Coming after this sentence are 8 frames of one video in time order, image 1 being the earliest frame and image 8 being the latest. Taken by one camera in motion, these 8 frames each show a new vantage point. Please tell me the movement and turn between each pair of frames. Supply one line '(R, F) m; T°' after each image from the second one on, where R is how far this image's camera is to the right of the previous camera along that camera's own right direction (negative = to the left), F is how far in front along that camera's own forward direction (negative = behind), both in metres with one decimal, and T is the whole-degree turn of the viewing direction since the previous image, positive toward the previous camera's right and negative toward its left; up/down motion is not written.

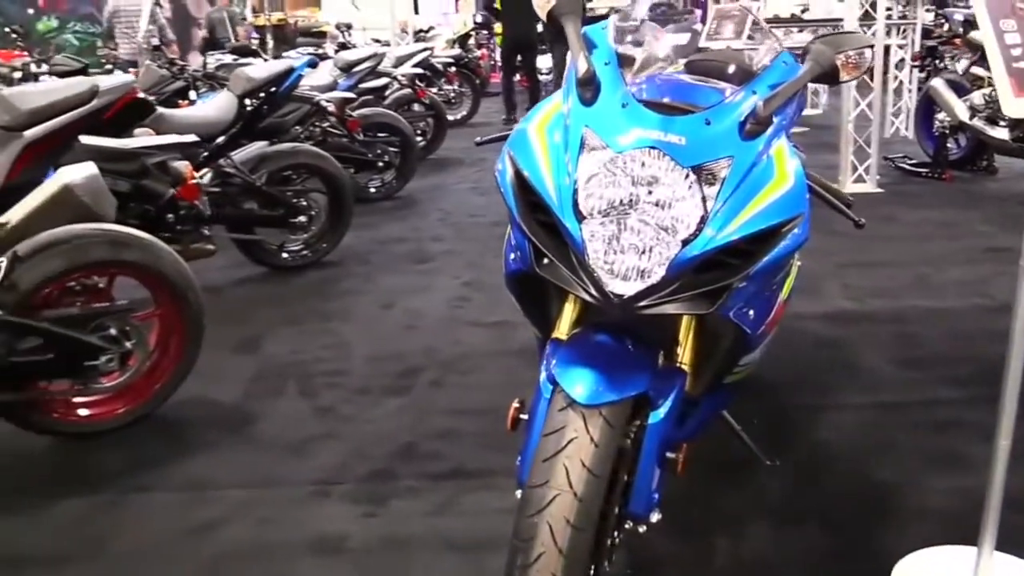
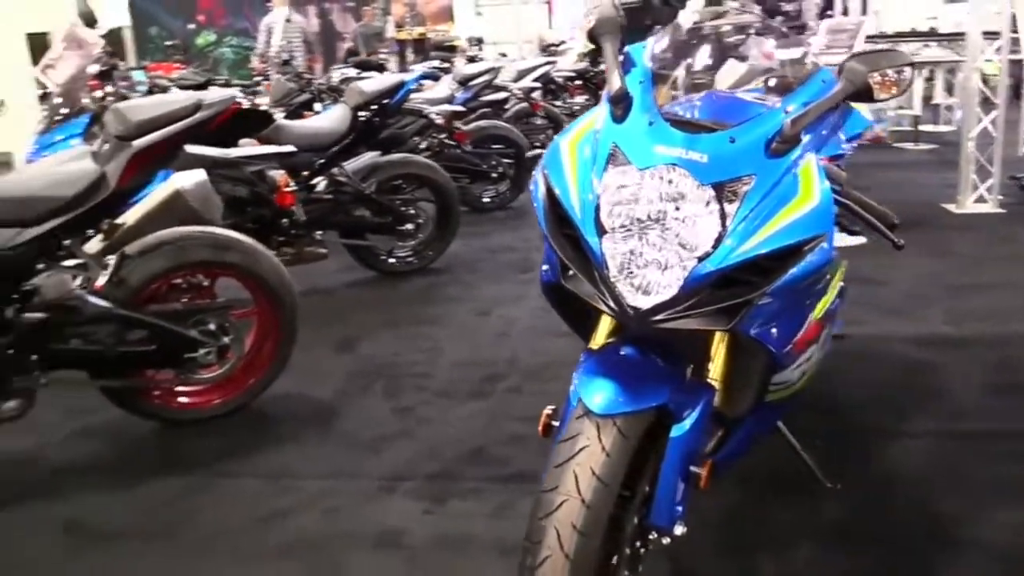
(+0.2, 0.0) m; -8°
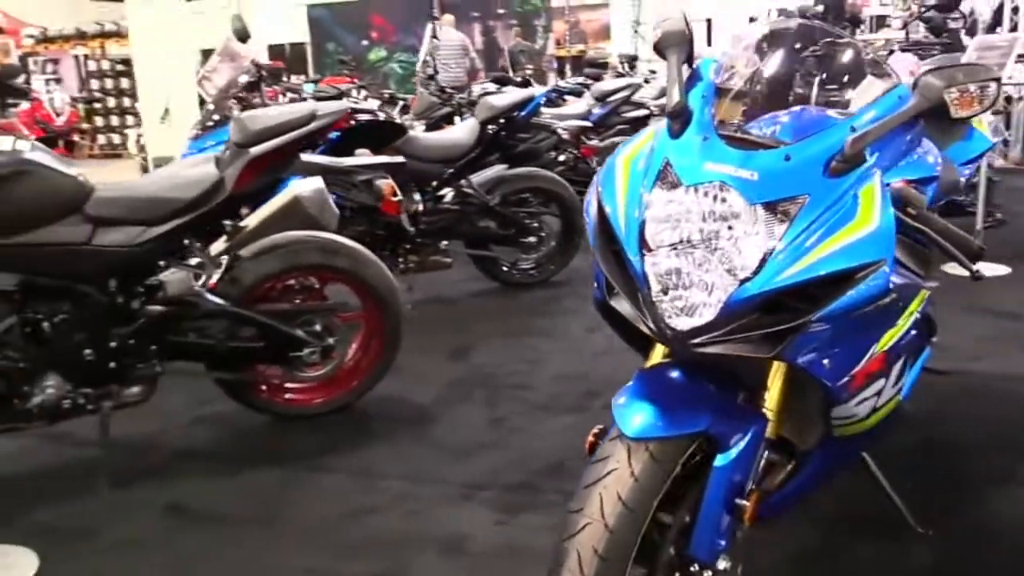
(+0.2, 0.0) m; -10°
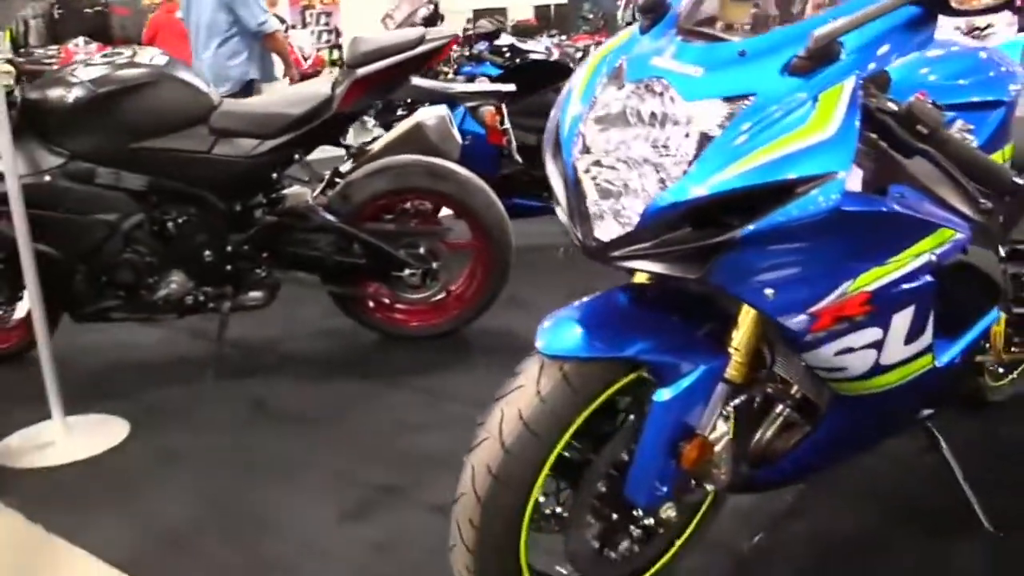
(+0.5, +0.2) m; -16°
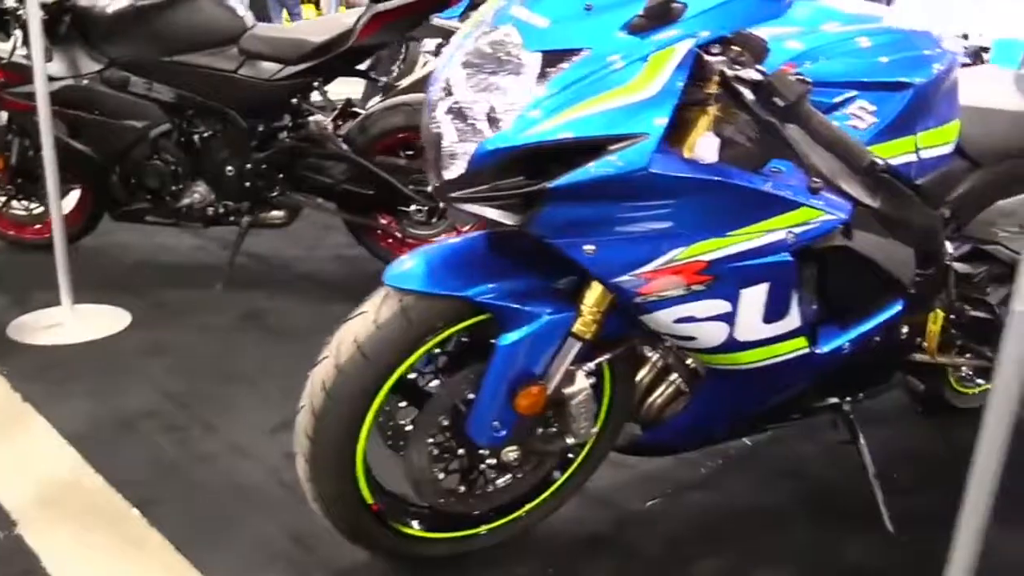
(+0.4, 0.0) m; -8°
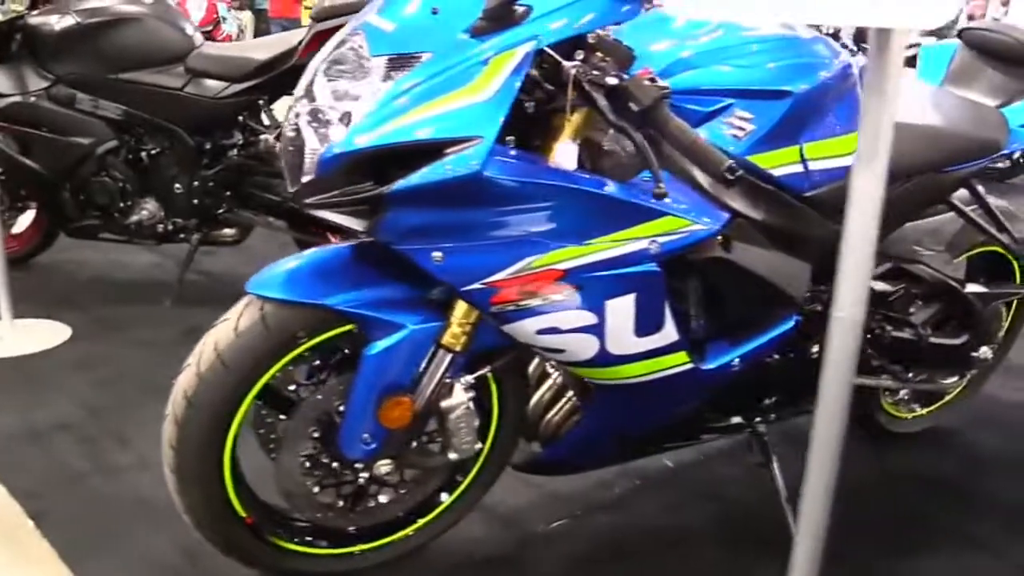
(+0.2, 0.0) m; -1°
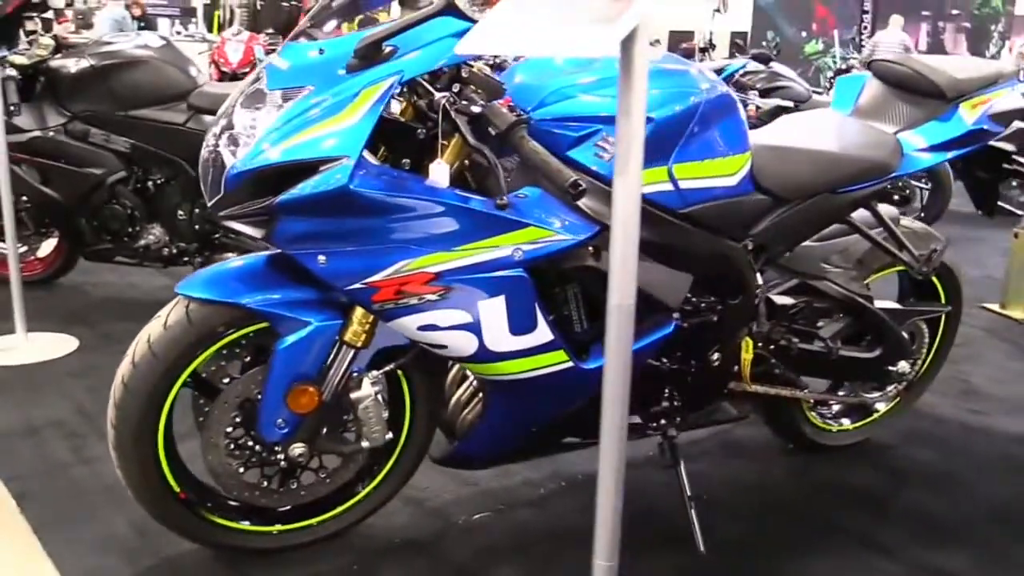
(+0.3, -0.2) m; -4°
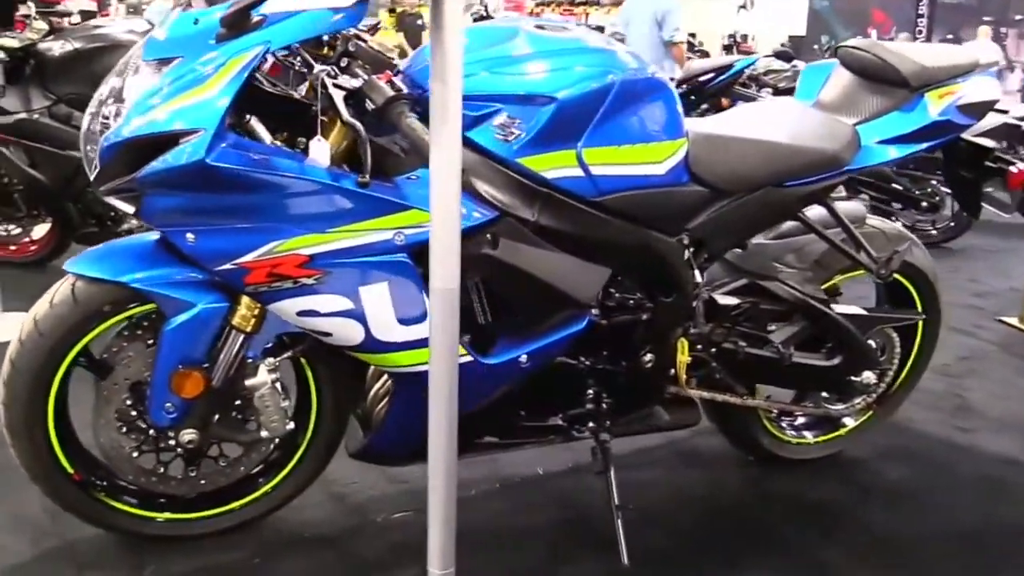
(+0.3, +0.1) m; -4°
